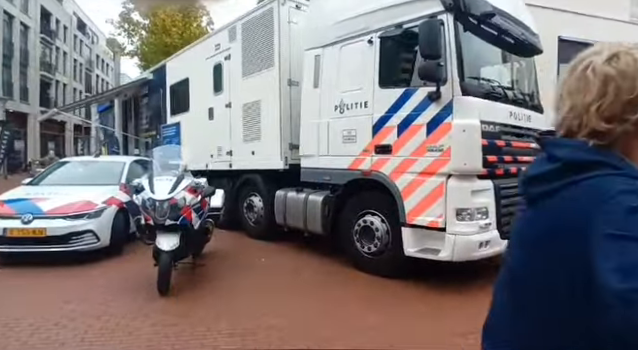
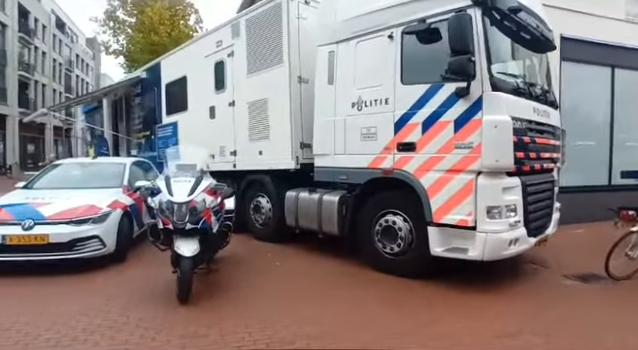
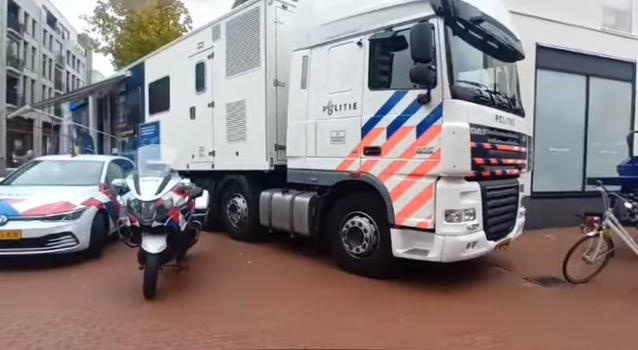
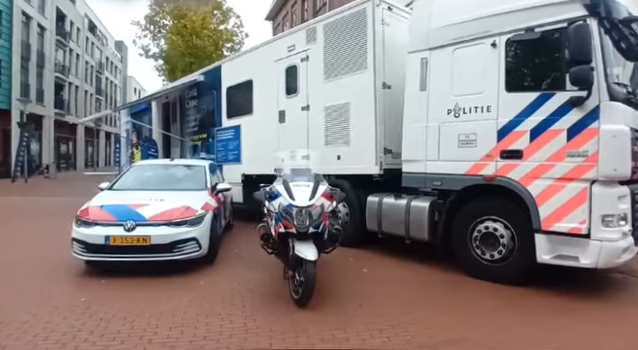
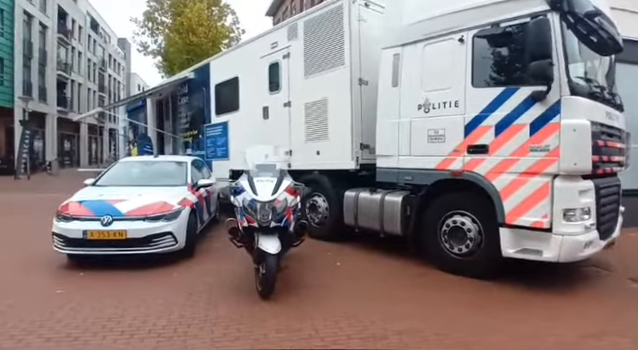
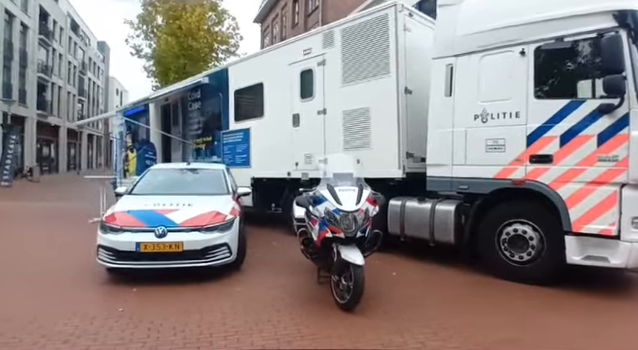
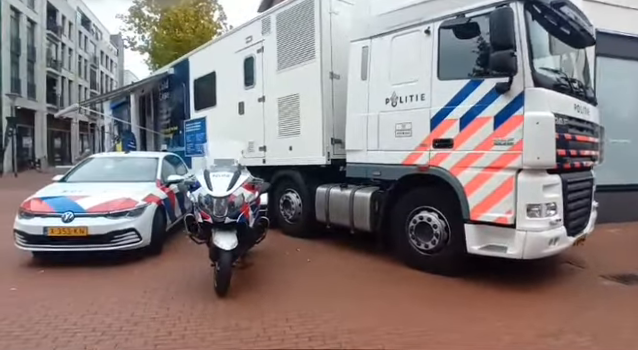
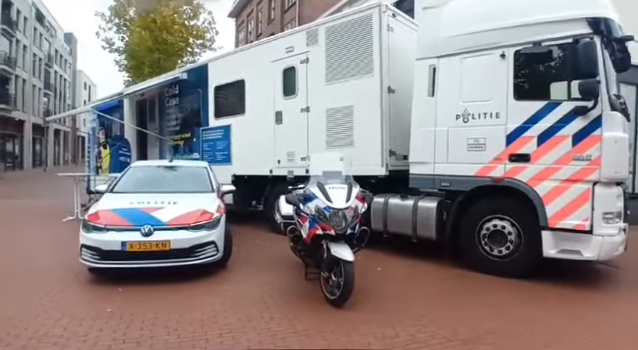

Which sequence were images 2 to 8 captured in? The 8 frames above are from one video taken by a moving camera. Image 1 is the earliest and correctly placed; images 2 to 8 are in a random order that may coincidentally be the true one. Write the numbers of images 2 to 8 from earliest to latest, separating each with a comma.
3, 2, 7, 5, 4, 6, 8
